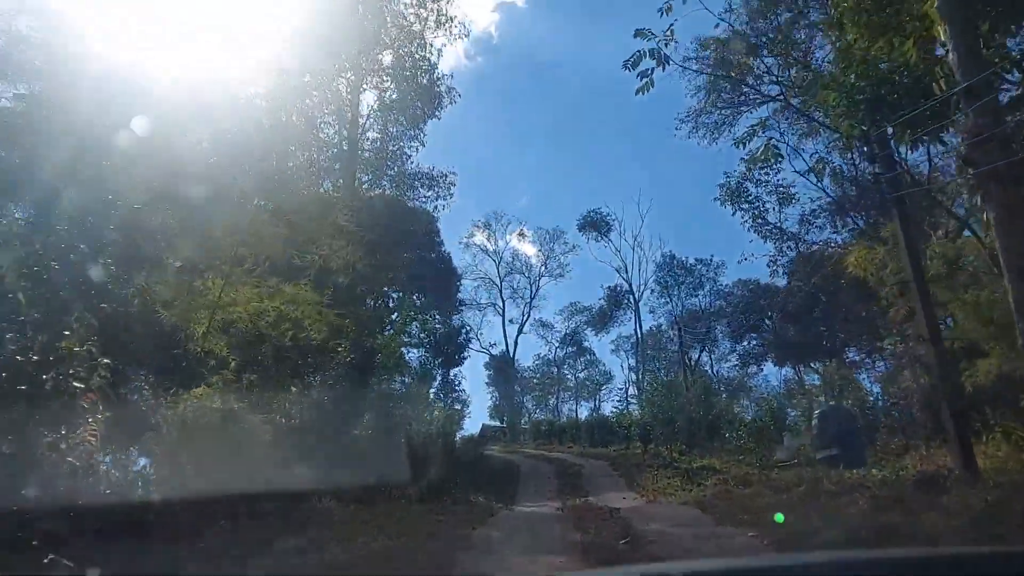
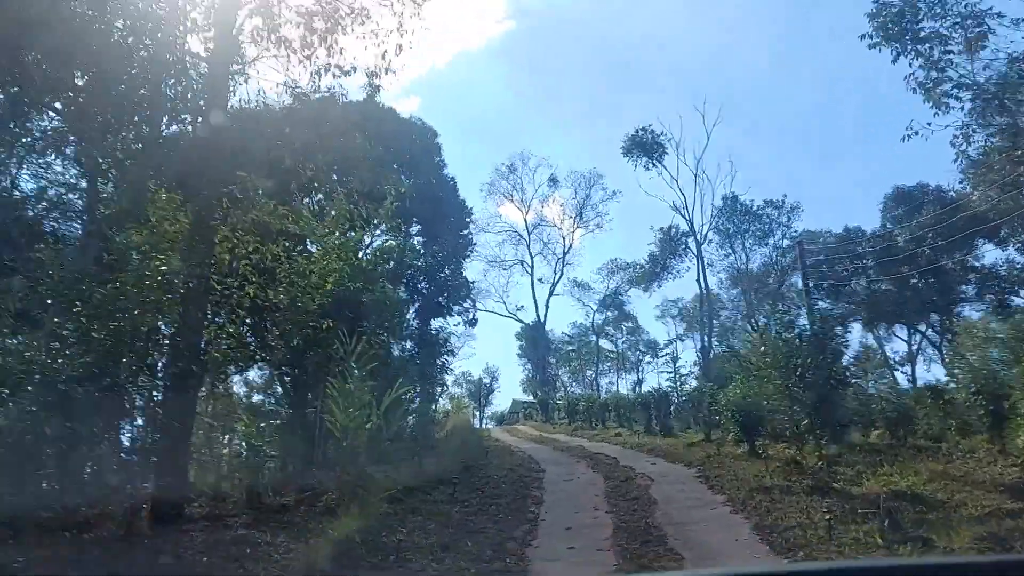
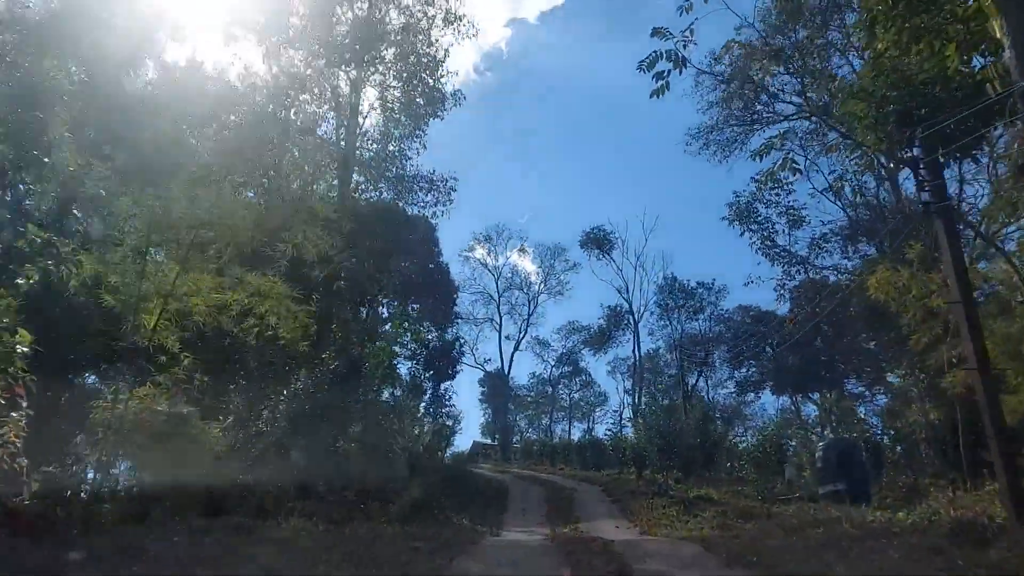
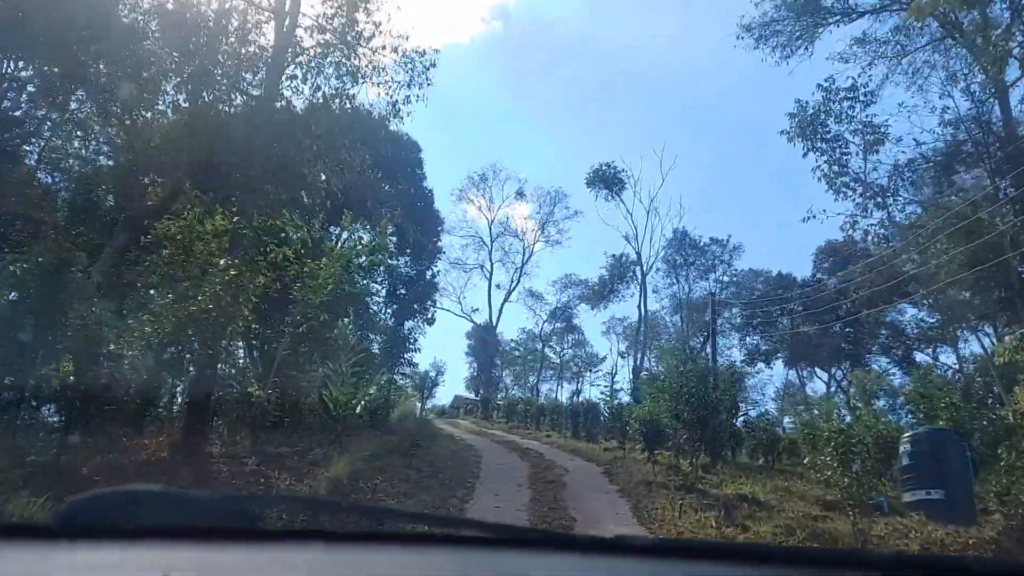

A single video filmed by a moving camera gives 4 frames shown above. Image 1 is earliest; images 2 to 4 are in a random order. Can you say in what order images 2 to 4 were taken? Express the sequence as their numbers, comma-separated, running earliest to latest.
3, 4, 2
